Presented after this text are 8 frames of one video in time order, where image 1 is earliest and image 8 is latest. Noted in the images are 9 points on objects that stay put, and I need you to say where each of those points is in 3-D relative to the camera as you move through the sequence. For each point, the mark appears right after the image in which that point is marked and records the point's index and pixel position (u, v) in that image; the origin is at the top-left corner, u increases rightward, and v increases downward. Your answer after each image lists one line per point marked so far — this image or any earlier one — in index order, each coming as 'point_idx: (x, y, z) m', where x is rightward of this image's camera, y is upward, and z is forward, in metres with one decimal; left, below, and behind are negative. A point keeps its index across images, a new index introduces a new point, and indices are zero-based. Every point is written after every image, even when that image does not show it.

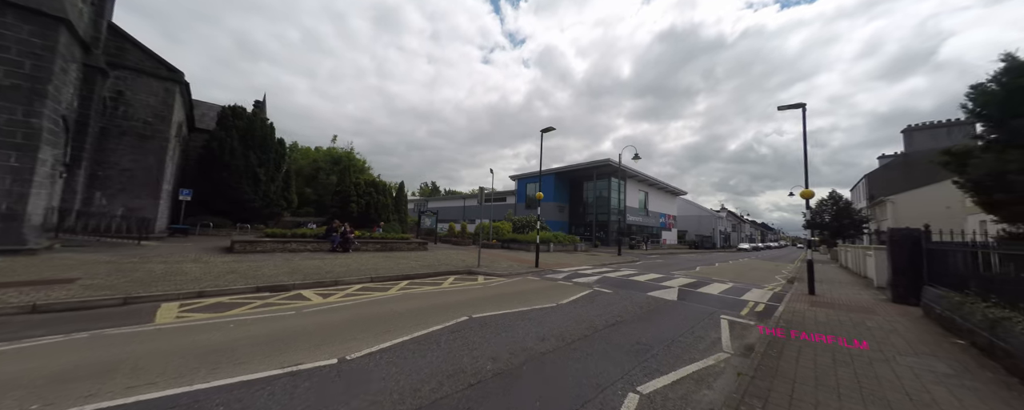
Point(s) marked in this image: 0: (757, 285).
0: (+9.2, -3.1, +11.4) m
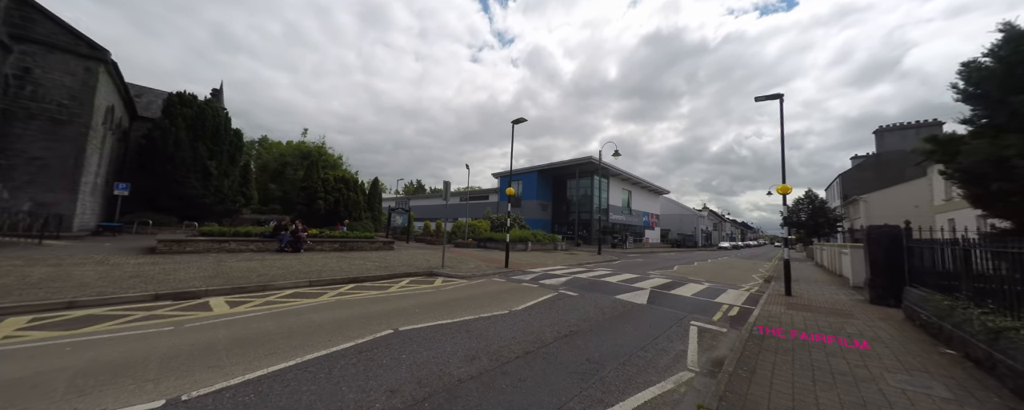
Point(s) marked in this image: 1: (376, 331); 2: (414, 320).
0: (+7.9, -2.9, +10.9) m
1: (-2.1, -1.9, +4.6) m
2: (-1.7, -2.0, +5.3) m
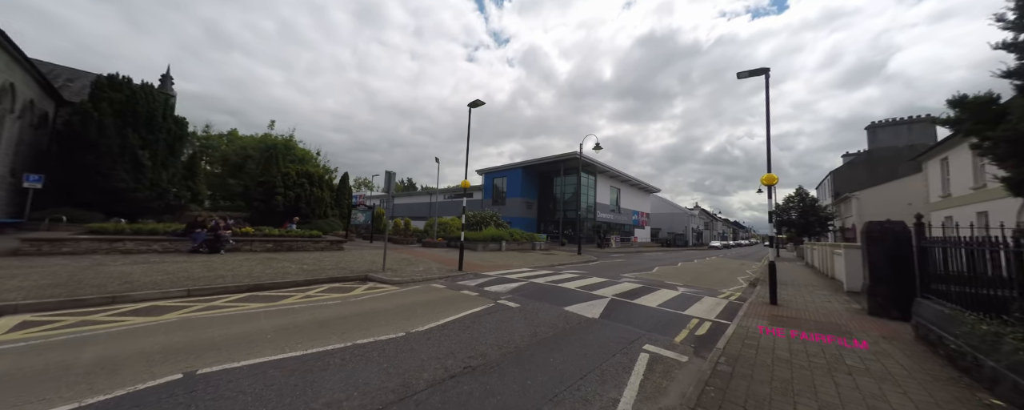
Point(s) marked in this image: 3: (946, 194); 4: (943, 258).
0: (+6.2, -2.8, +9.5) m
1: (-3.6, -1.7, +3.1) m
2: (-3.3, -1.8, +3.7) m
3: (+24.1, +0.6, +16.9) m
4: (+7.3, -0.9, +5.2) m
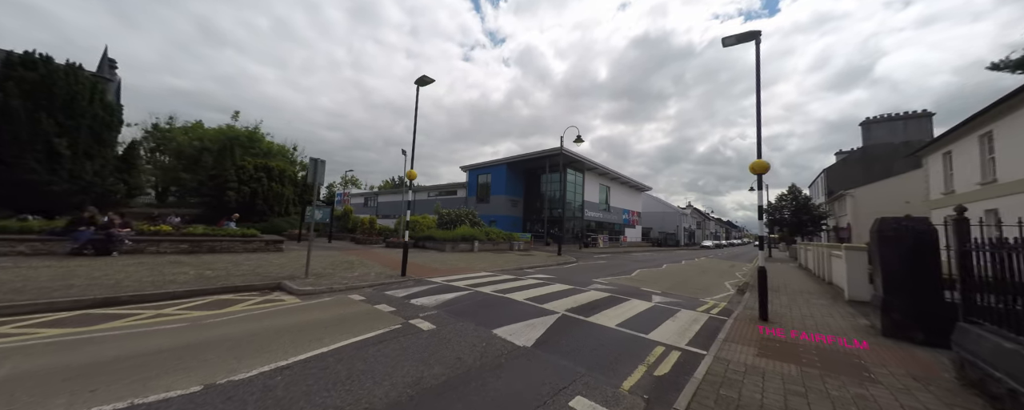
0: (+4.7, -2.6, +8.0) m
1: (-5.0, -1.6, +1.4) m
2: (-4.7, -1.6, +2.1) m
3: (+22.5, +0.7, +15.6) m
4: (+5.9, -0.7, +3.7) m
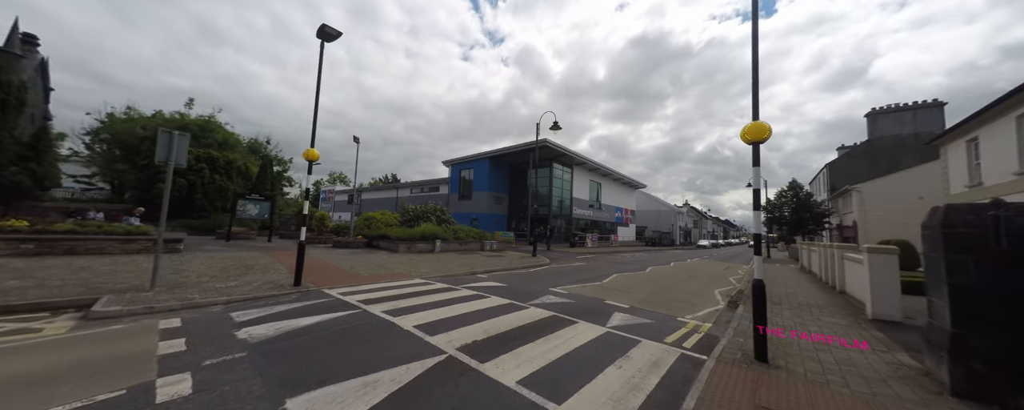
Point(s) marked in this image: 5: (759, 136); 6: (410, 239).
0: (+2.9, -2.3, +5.8) m
1: (-6.8, -1.3, -0.8) m
2: (-6.5, -1.4, -0.1) m
3: (+20.6, +1.0, +13.6) m
4: (+4.1, -0.5, +1.6) m
5: (+3.7, +1.0, +4.5) m
6: (-5.4, -1.8, +16.2) m
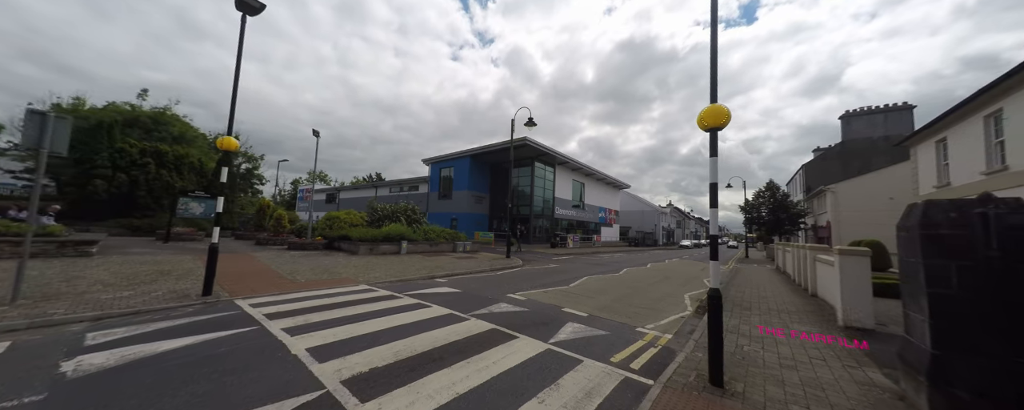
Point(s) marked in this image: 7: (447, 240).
0: (+1.8, -2.3, +5.1) m
1: (-7.7, -1.2, -1.8) m
2: (-7.4, -1.3, -1.1) m
3: (+19.2, +0.9, +13.5) m
4: (+3.1, -0.5, +0.9) m
5: (+2.6, +1.1, +3.9) m
6: (-7.0, -1.7, +15.2) m
7: (-4.0, -2.2, +18.8) m
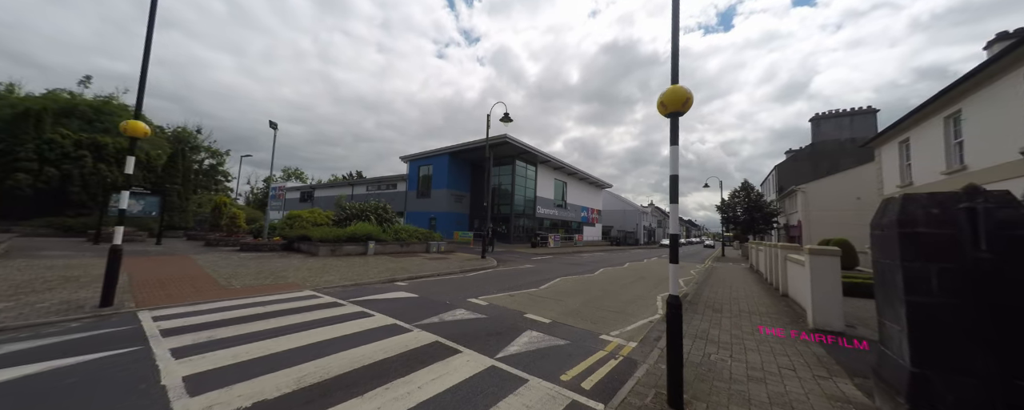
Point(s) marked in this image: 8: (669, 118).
0: (+0.9, -2.2, +4.6) m
1: (-8.2, -1.2, -2.8) m
2: (-7.9, -1.3, -2.1) m
3: (+17.9, +1.0, +13.9) m
4: (+2.5, -0.4, +0.5) m
5: (+1.9, +1.1, +3.4) m
6: (-8.3, -1.6, +14.2) m
7: (-5.5, -2.1, +18.0) m
8: (+1.9, +1.0, +3.6) m
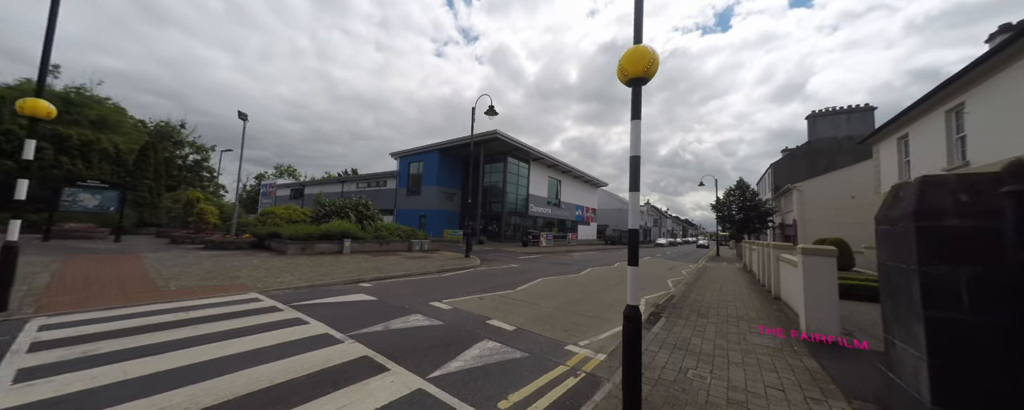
0: (+0.2, -2.1, +4.0) m
1: (-8.8, -1.1, -3.5) m
2: (-8.6, -1.1, -2.8) m
3: (+17.2, +1.1, +13.3) m
4: (+1.8, -0.3, -0.2) m
5: (+1.2, +1.2, +2.7) m
6: (-9.0, -1.5, +13.5) m
7: (-6.3, -1.9, +17.3) m
8: (+1.2, +1.1, +3.0) m
